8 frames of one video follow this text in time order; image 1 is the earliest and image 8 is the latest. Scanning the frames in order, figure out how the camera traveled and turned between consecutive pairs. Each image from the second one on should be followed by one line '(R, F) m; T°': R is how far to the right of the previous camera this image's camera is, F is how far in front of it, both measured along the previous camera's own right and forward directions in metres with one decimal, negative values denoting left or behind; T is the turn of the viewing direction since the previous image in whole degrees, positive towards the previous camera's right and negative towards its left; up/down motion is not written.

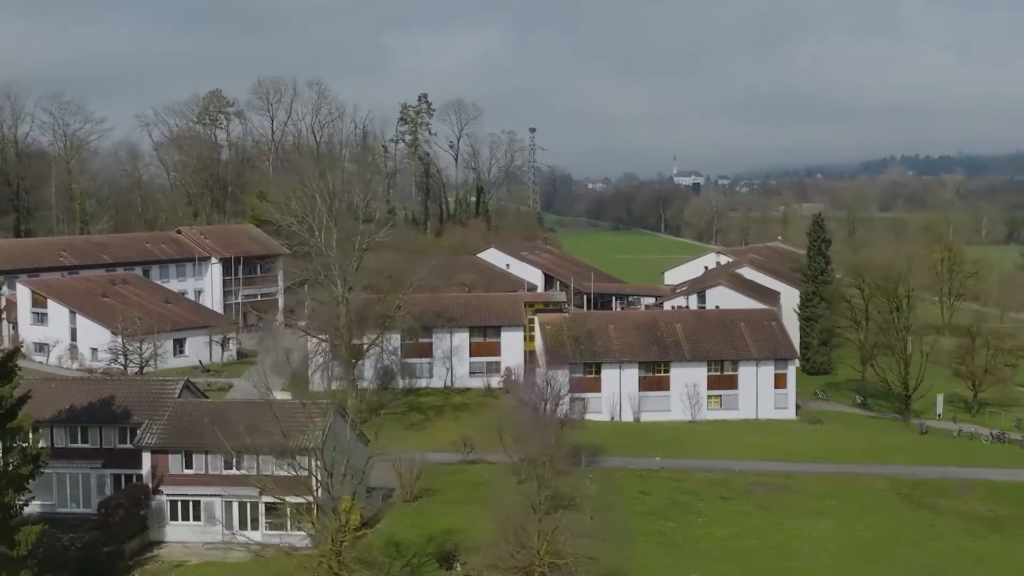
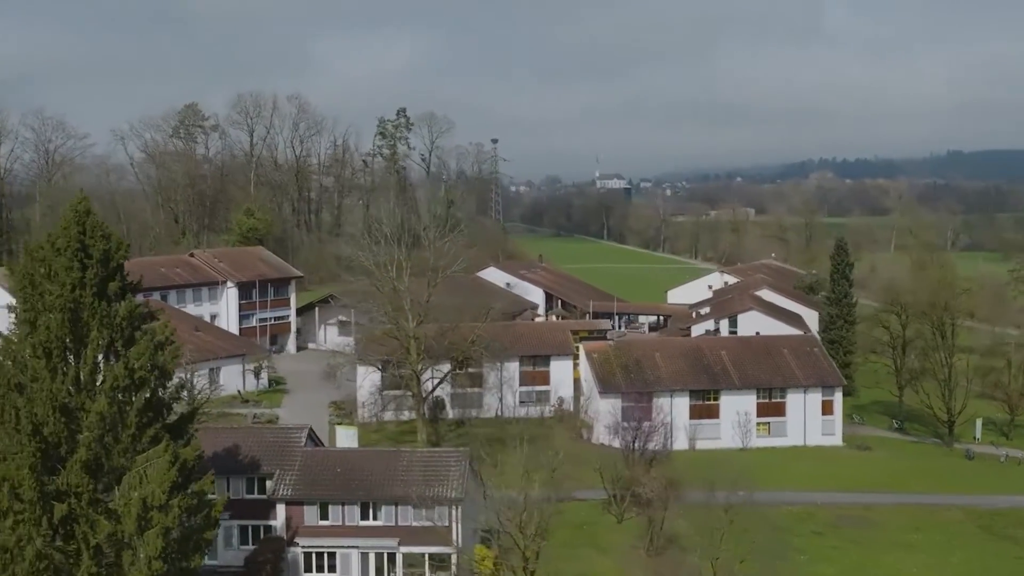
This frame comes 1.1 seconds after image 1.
(-3.3, +0.2) m; +3°
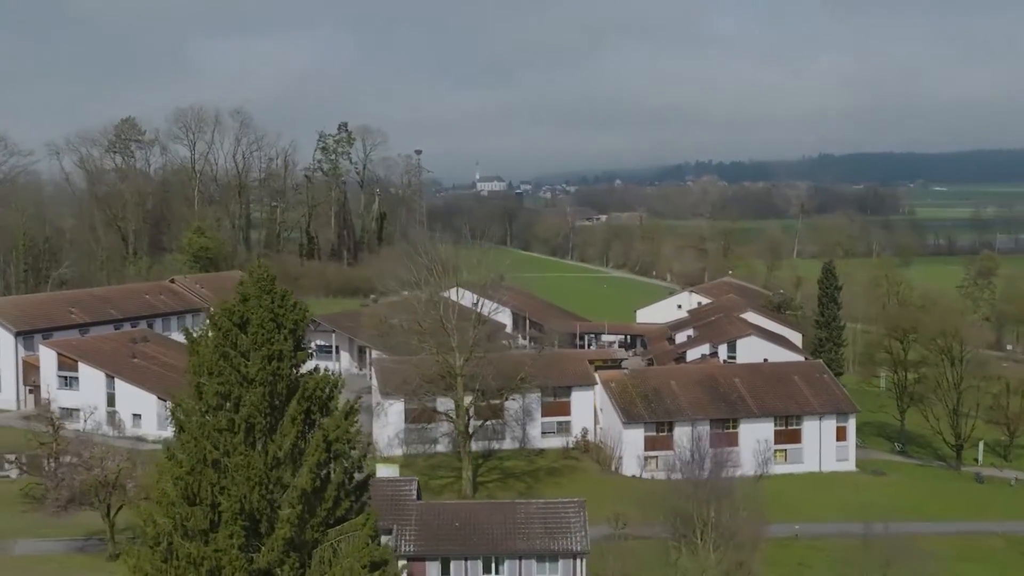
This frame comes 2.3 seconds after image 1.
(-3.7, +0.2) m; +5°
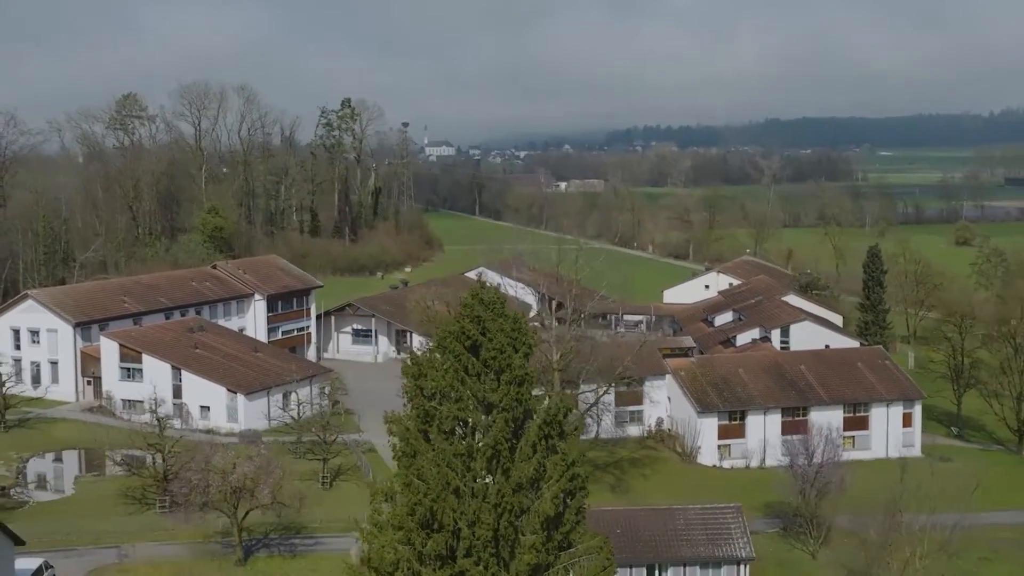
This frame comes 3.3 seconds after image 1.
(-3.3, +0.1) m; +2°
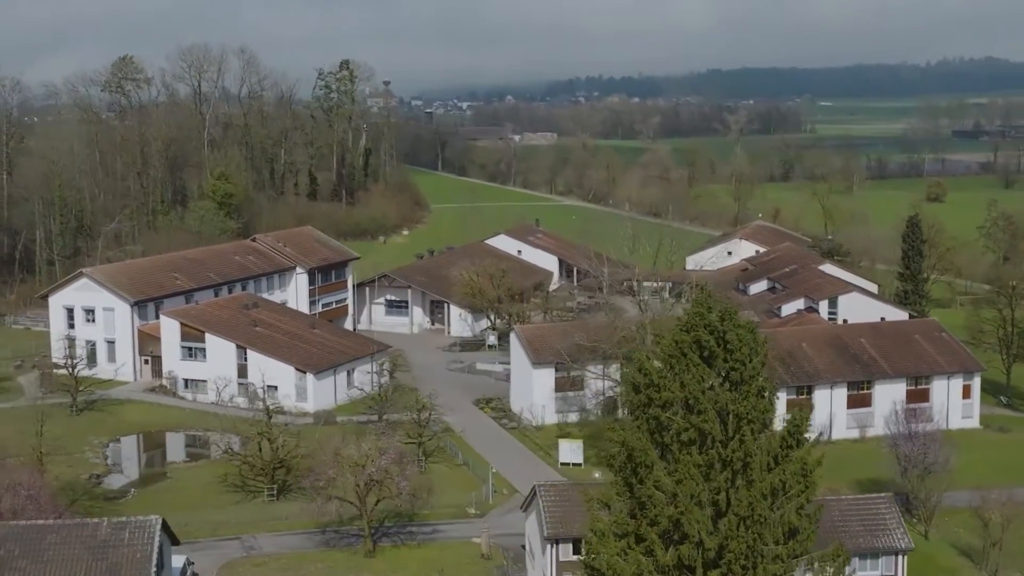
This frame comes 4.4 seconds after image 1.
(-3.4, +0.2) m; +2°
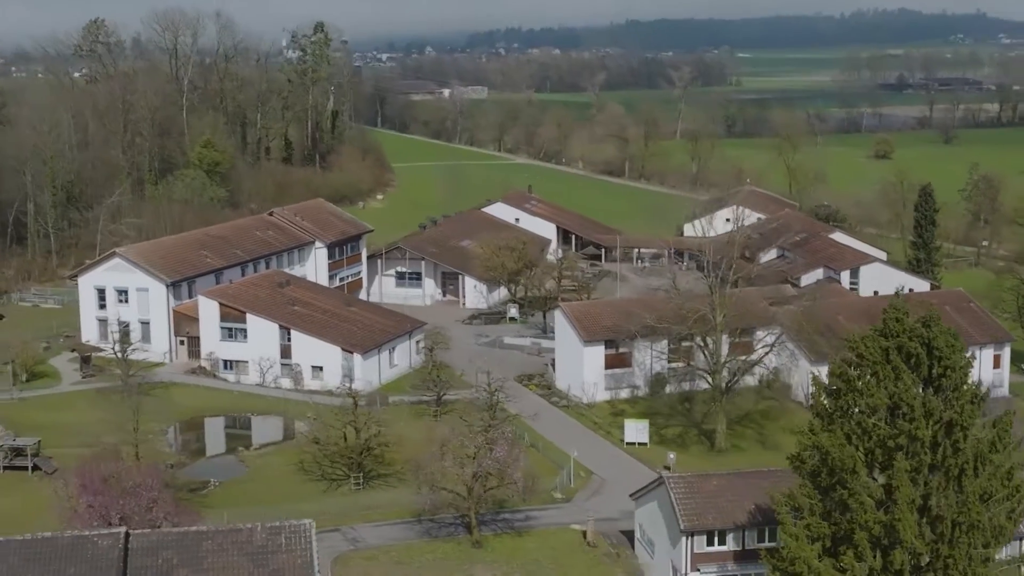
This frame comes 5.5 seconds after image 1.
(-3.3, +0.2) m; +3°
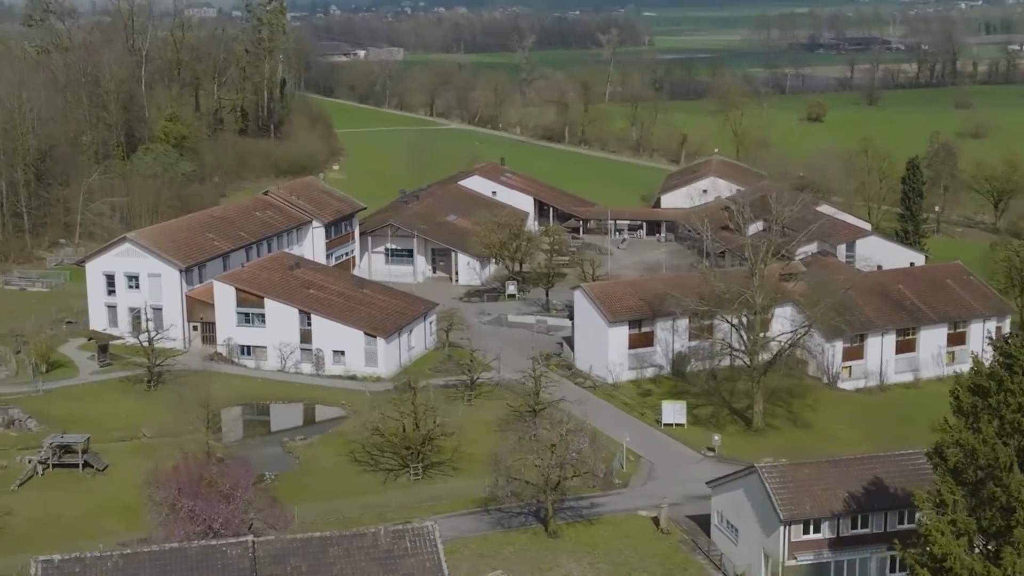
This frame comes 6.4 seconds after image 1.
(-3.0, +0.1) m; +4°
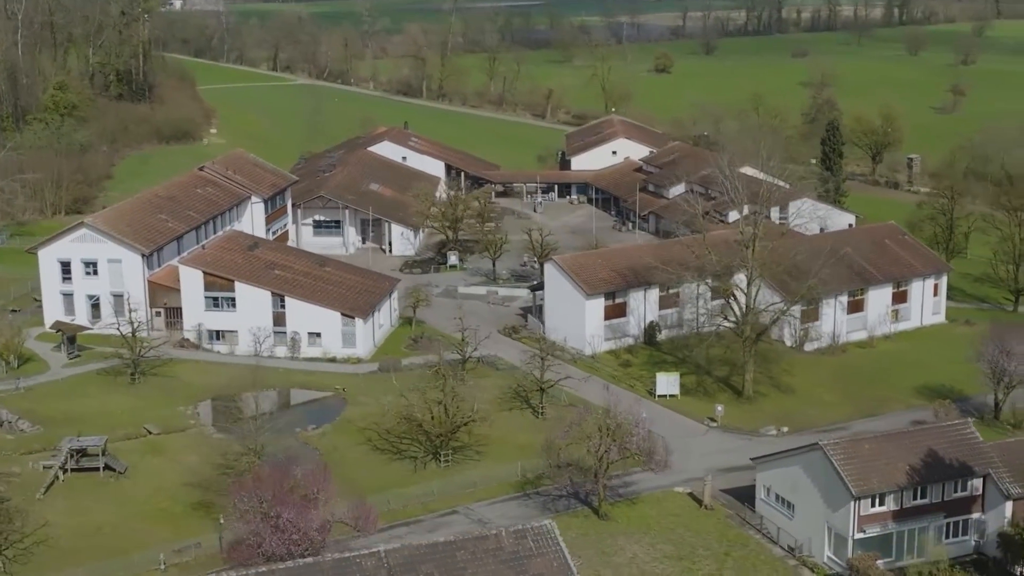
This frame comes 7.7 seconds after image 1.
(-4.1, +0.3) m; +8°
